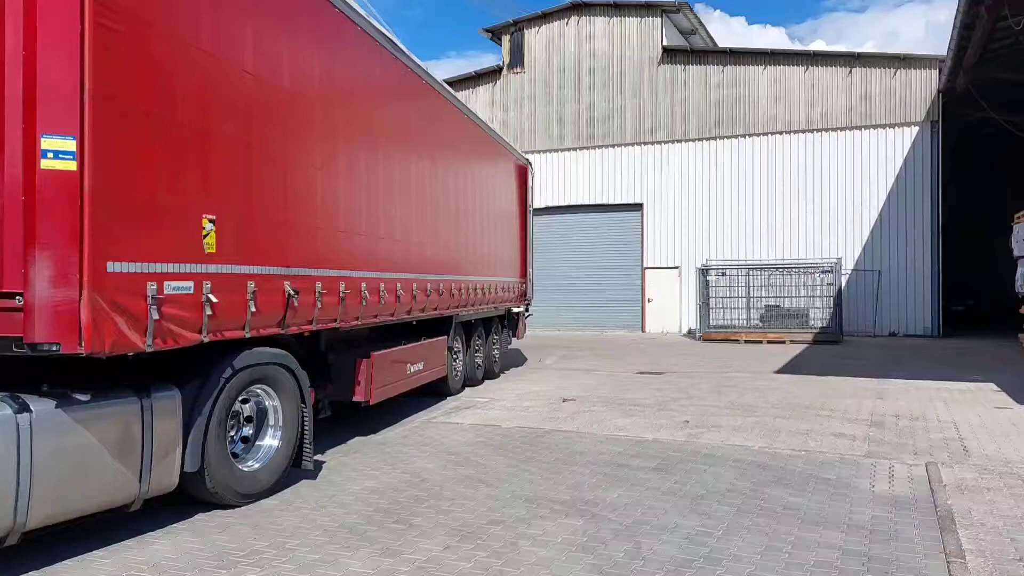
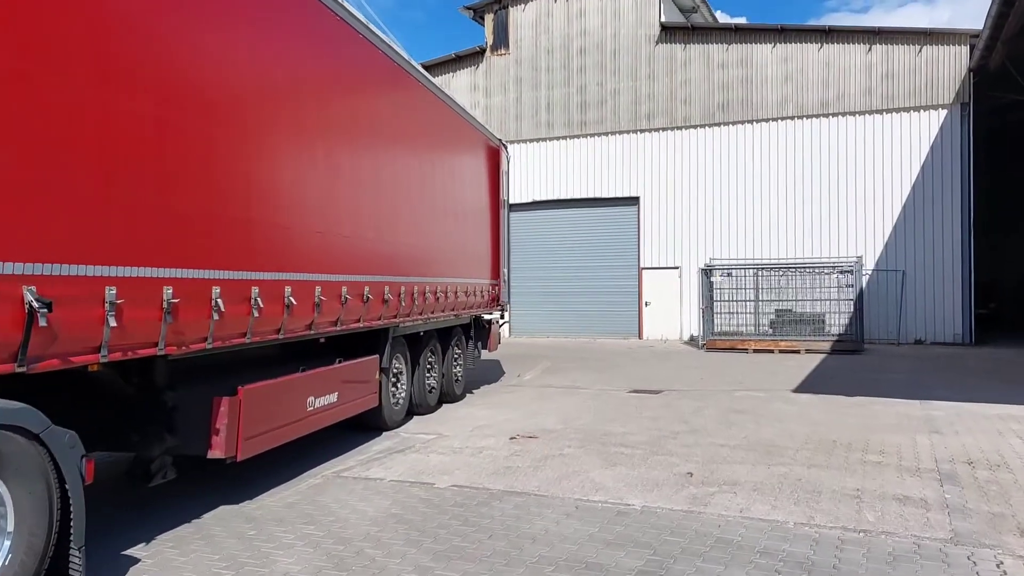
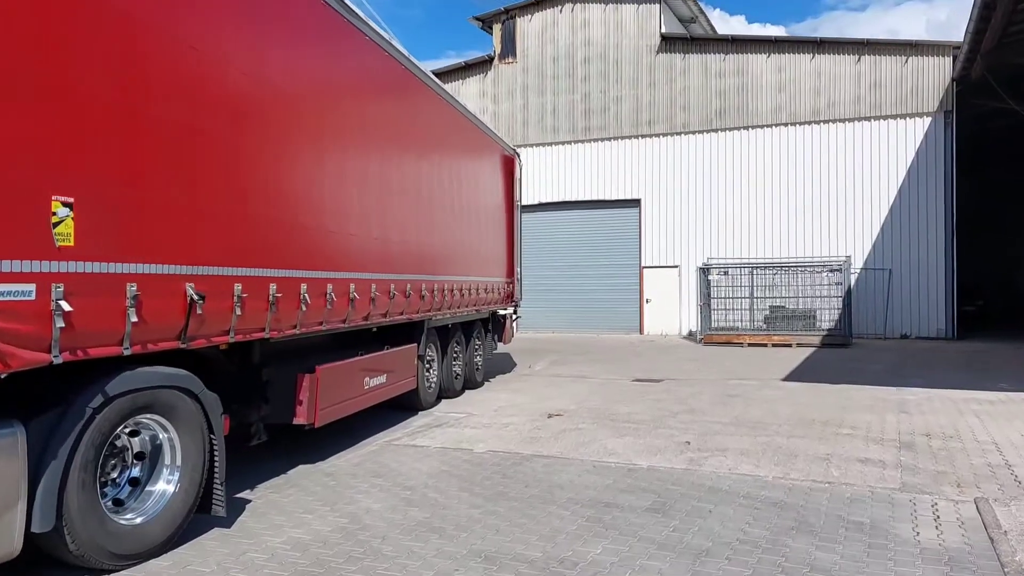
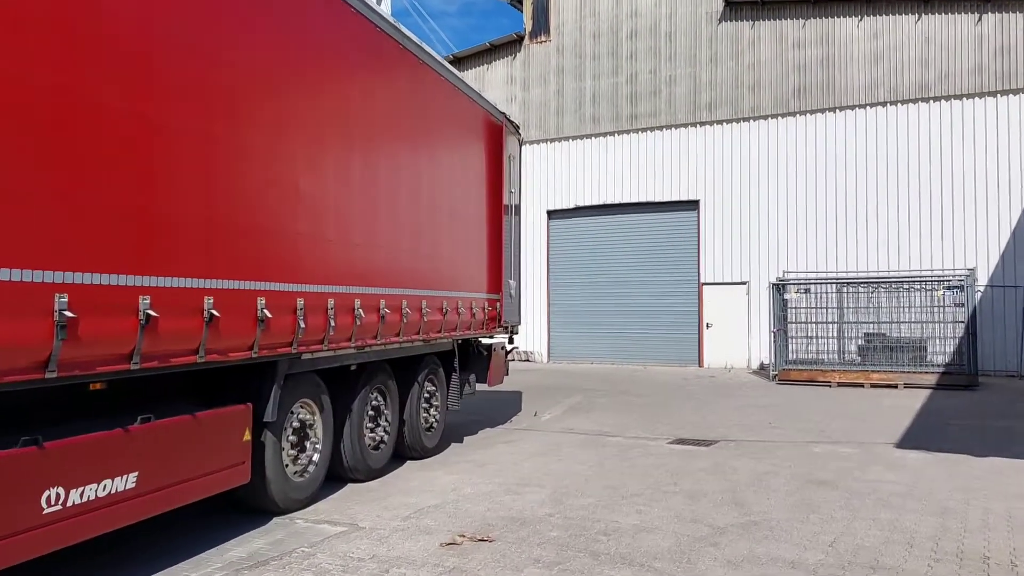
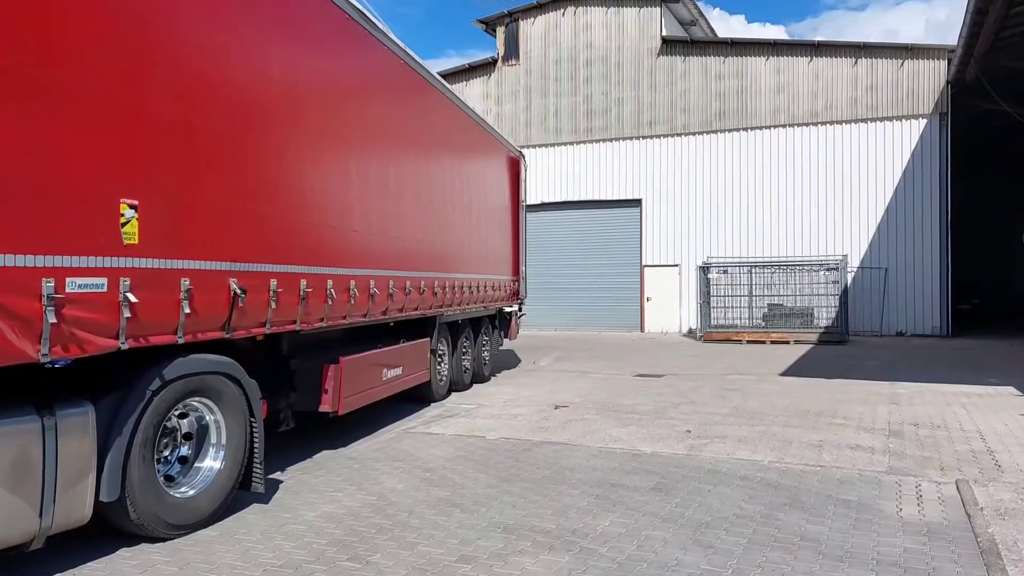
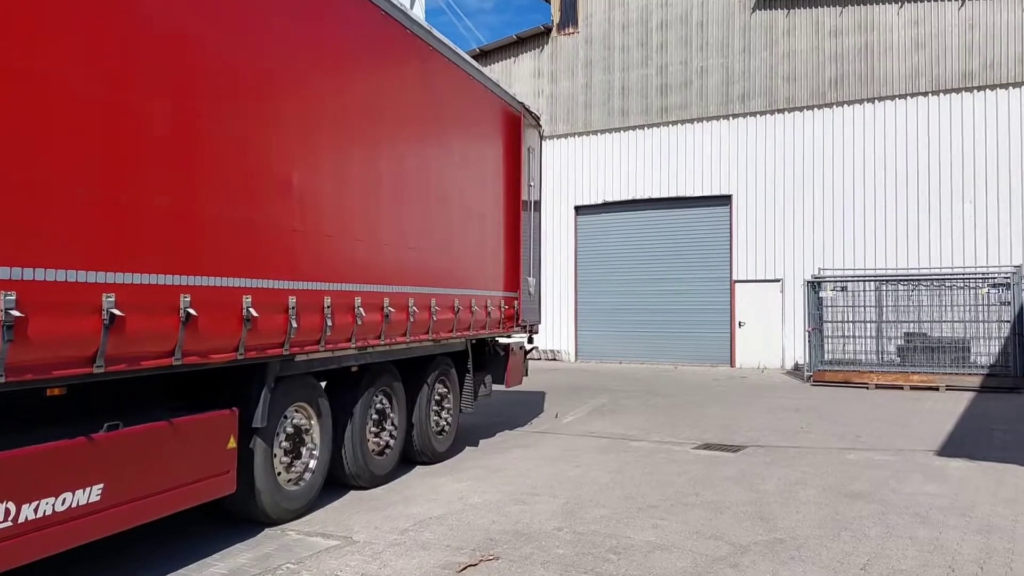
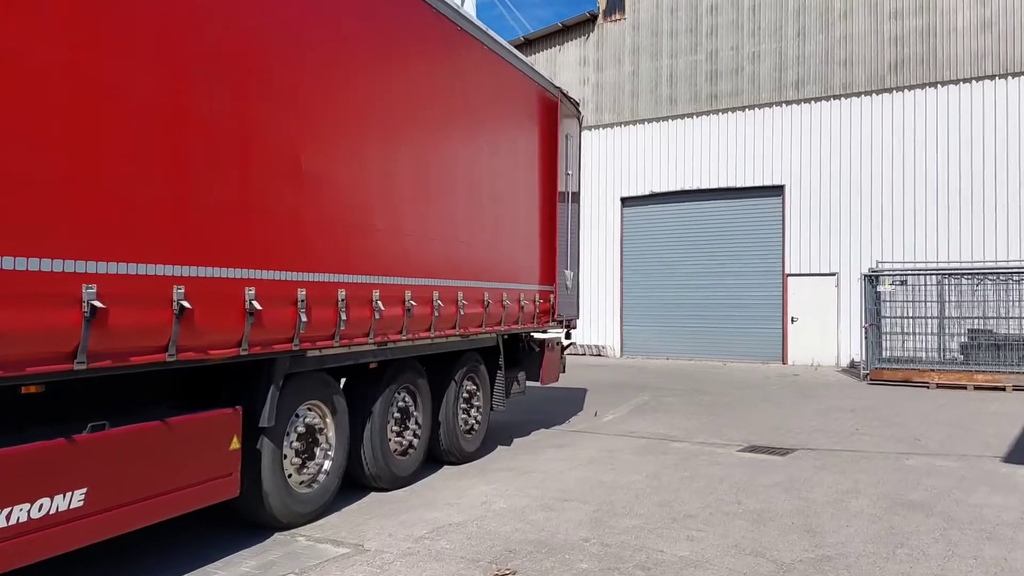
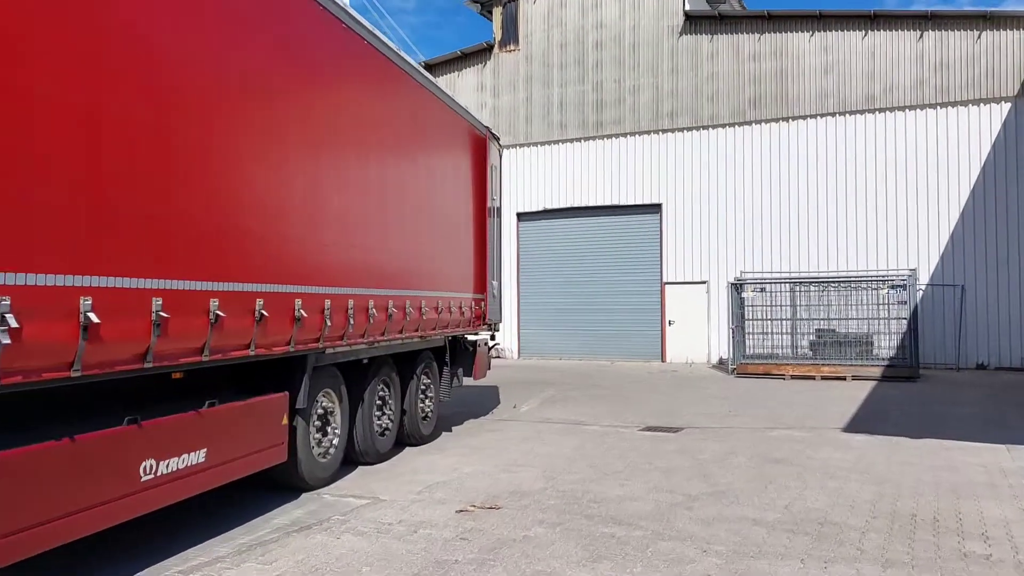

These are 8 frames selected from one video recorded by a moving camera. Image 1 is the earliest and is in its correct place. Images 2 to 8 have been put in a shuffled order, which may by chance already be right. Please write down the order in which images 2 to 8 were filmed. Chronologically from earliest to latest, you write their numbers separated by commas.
5, 3, 2, 8, 4, 6, 7
